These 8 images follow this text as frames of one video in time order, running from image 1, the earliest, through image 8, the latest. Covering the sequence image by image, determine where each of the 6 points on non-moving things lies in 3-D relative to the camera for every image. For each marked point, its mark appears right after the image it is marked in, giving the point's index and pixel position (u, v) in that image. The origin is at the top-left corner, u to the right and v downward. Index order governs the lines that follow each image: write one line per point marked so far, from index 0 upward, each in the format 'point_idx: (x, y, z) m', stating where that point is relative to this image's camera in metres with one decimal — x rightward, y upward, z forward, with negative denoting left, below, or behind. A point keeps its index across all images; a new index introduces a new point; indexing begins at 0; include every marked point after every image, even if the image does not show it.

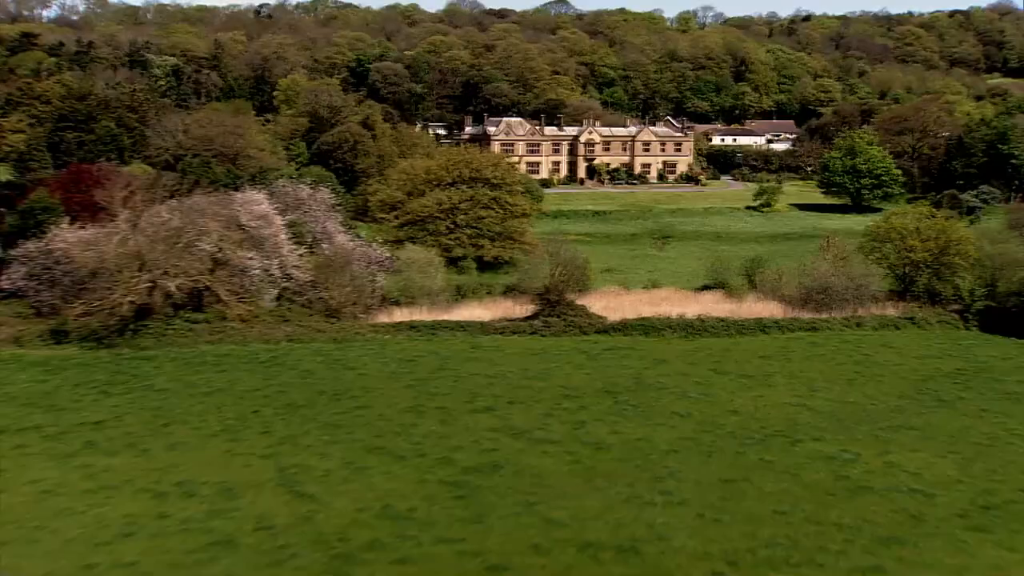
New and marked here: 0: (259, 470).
0: (-3.8, -2.8, +19.5) m
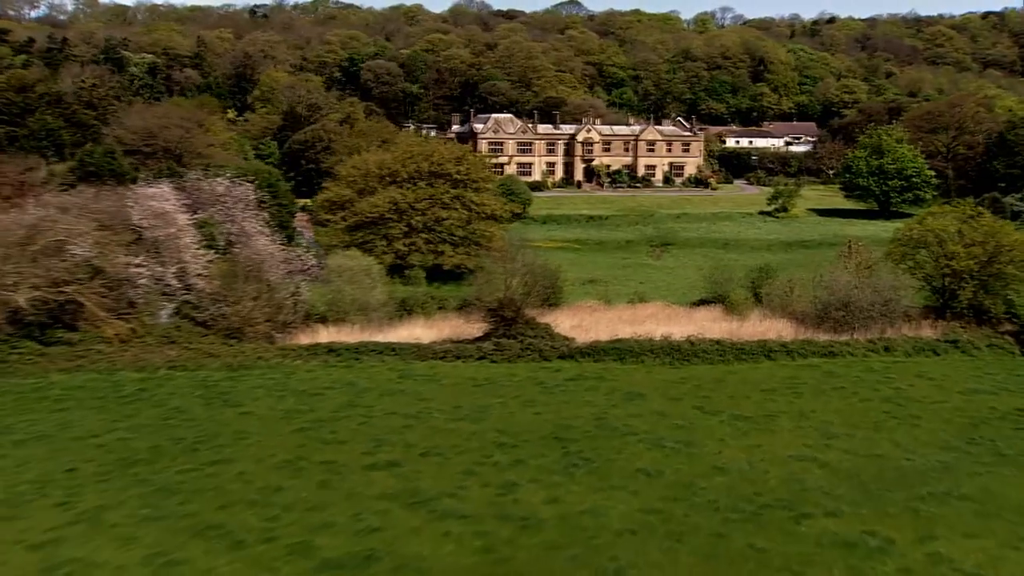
0: (-5.2, -2.9, +13.5) m
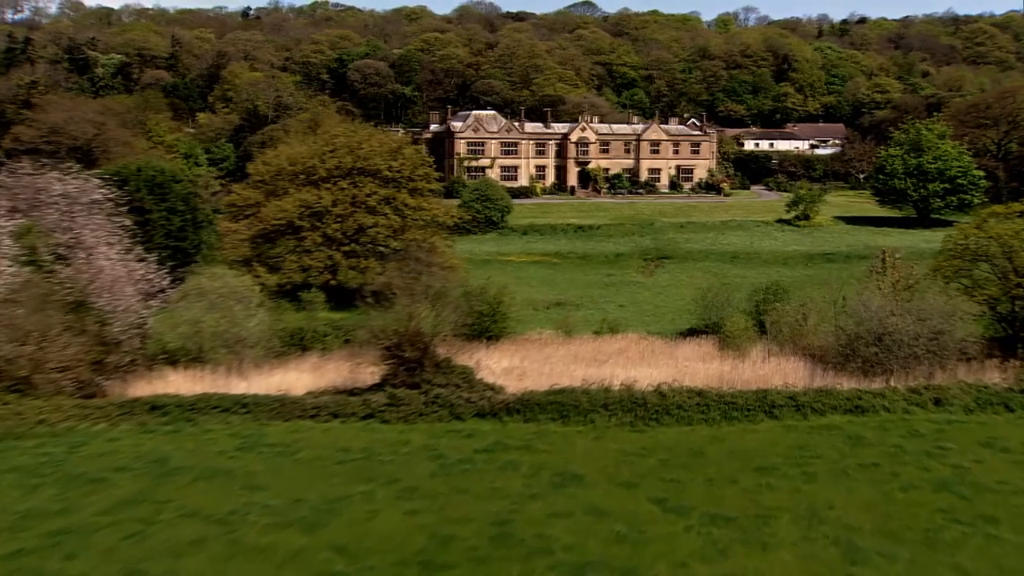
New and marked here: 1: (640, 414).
0: (-7.0, -3.2, +6.2) m
1: (+1.9, -1.8, +18.6) m
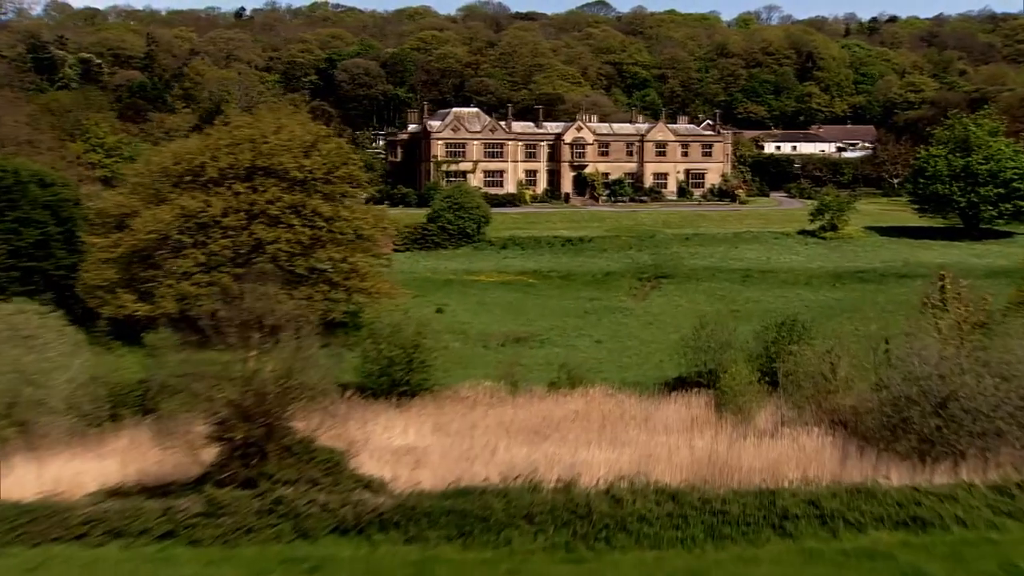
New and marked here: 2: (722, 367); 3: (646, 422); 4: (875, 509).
0: (-8.4, -3.6, -0.1) m
1: (+0.7, -2.3, +12.1) m
2: (+3.1, -1.1, +18.7) m
3: (+1.7, -1.6, +16.3) m
4: (+3.6, -2.2, +12.6) m
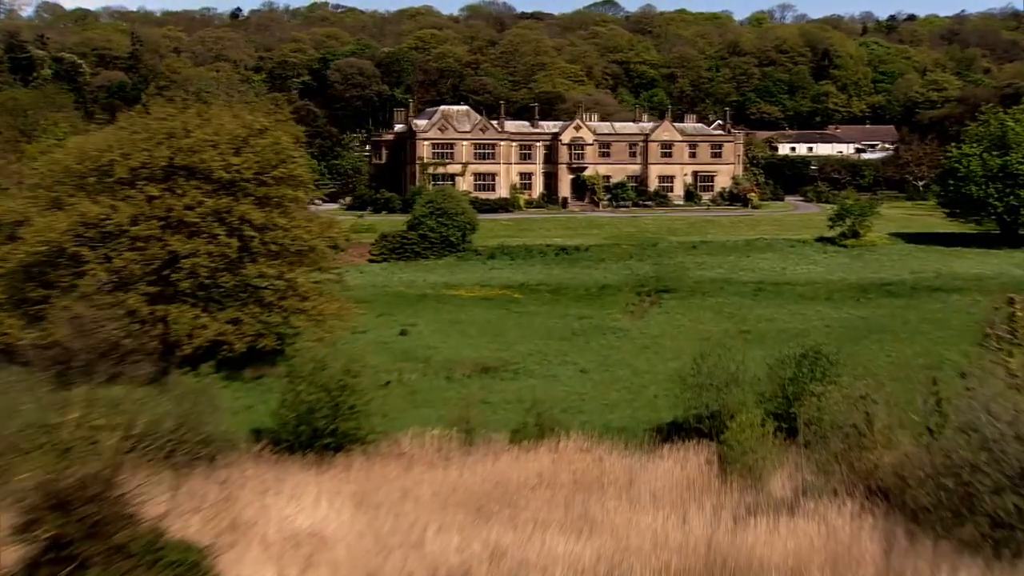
0: (-9.2, -3.9, -3.7) m
1: (0.0, -2.6, +8.4) m
2: (+2.6, -1.4, +15.0) m
3: (+1.1, -1.9, +12.6) m
4: (+3.0, -2.4, +8.8) m
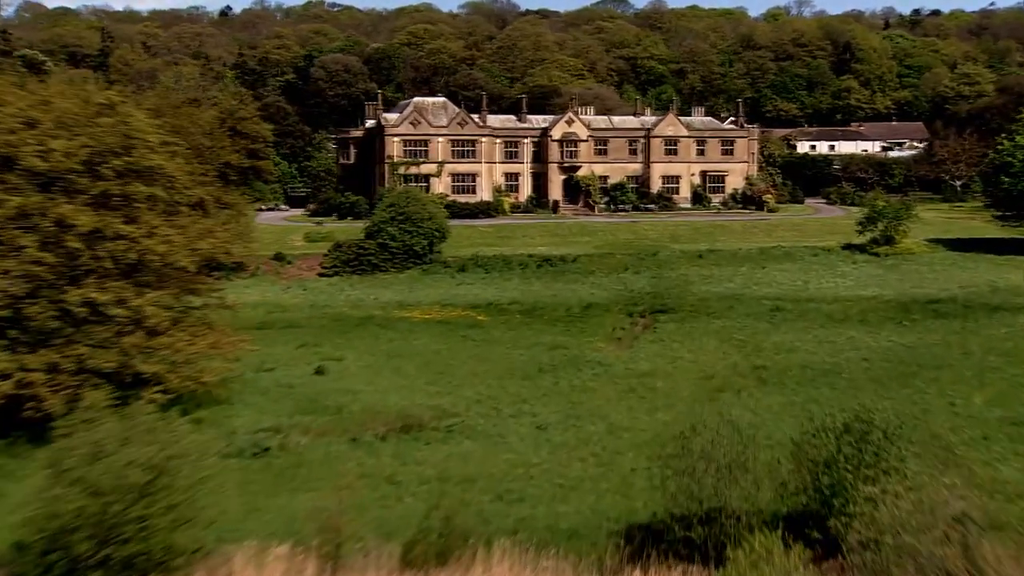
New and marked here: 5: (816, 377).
0: (-10.3, -4.1, -8.9) m
1: (-0.9, -2.8, +3.1) m
2: (+1.7, -1.7, +9.7) m
3: (+0.2, -2.2, +7.3) m
4: (+2.0, -2.7, +3.5) m
5: (+4.2, -1.2, +17.7) m
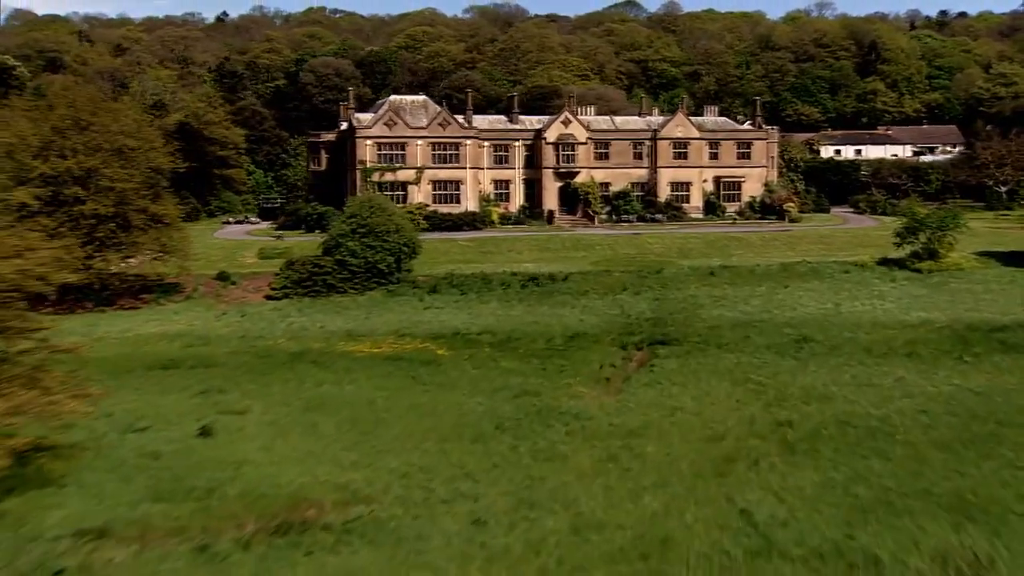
0: (-11.2, -4.2, -13.2) m
1: (-1.7, -3.0, -1.3) m
2: (+1.0, -2.0, +5.2) m
3: (-0.5, -2.5, +2.8) m
4: (+1.2, -2.9, -1.0) m
5: (+3.6, -1.5, +13.2) m
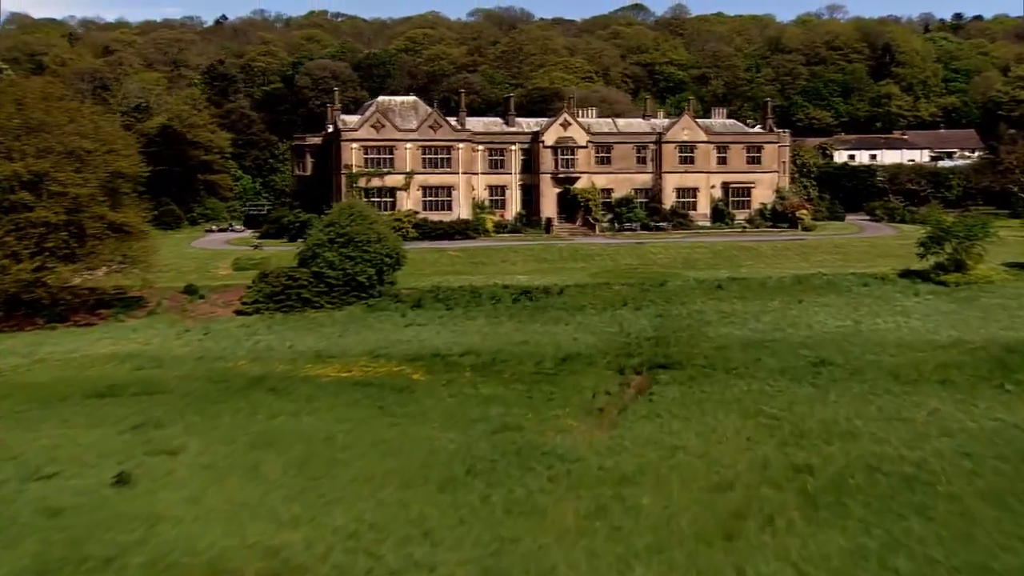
0: (-11.7, -4.3, -15.2) m
1: (-2.1, -3.2, -3.4) m
2: (+0.7, -2.1, +3.1) m
3: (-0.9, -2.6, +0.8) m
4: (+0.8, -3.0, -3.1) m
5: (+3.3, -1.7, +11.1) m
